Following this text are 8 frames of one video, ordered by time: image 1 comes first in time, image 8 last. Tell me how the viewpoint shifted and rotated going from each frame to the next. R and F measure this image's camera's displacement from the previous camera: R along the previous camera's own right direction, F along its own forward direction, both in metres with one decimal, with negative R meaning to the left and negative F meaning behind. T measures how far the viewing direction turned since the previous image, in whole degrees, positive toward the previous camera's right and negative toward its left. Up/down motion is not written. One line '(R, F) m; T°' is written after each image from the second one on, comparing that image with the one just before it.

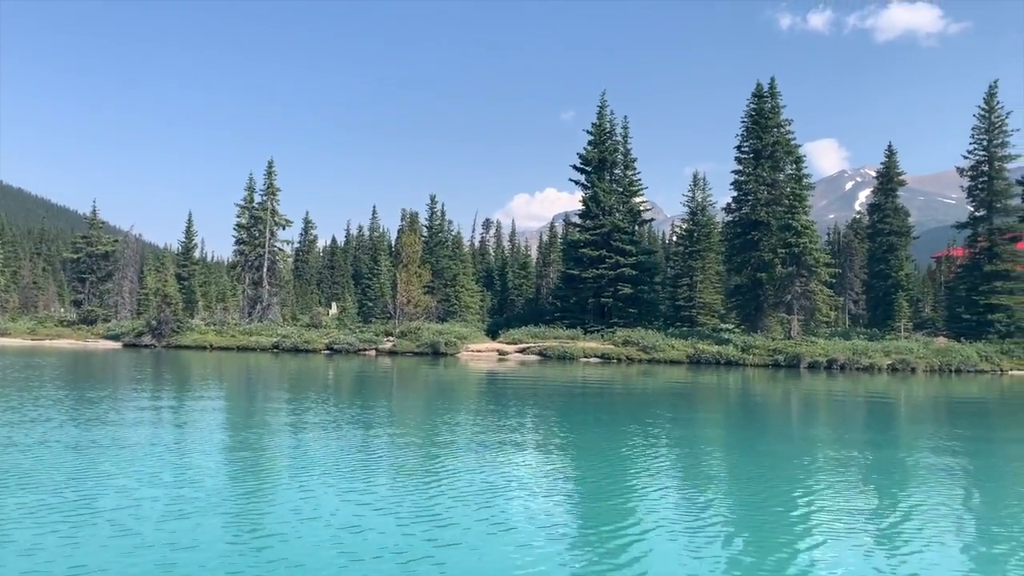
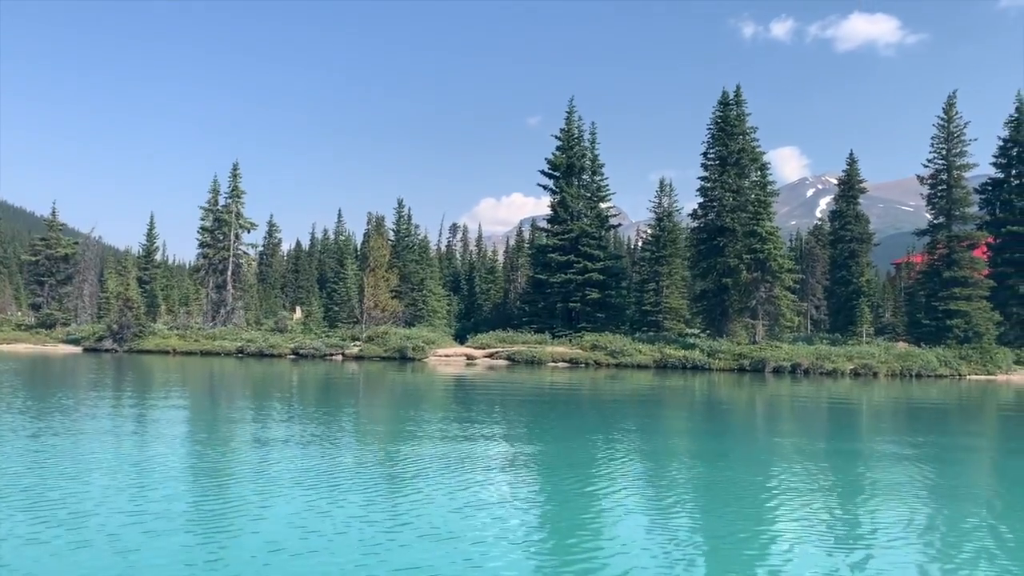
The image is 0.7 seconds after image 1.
(-0.2, +0.2) m; +2°
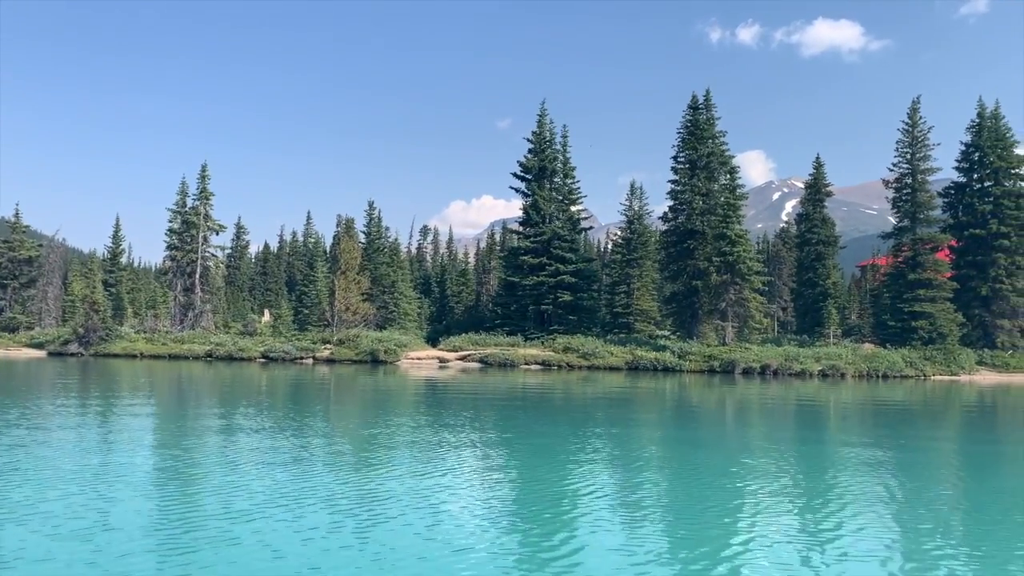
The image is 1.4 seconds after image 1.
(-0.2, +0.2) m; +2°
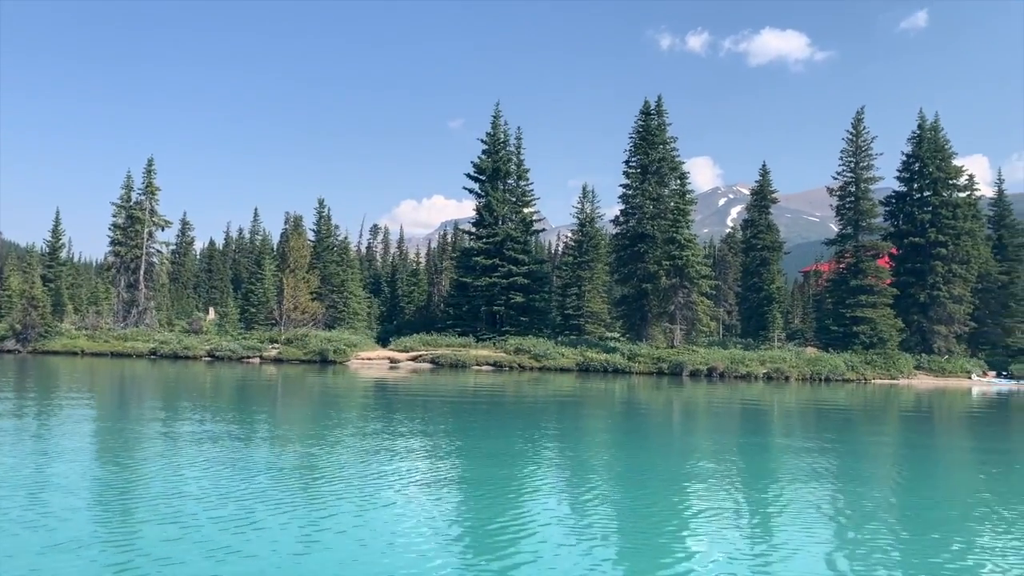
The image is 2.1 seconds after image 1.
(-0.4, +0.2) m; +4°
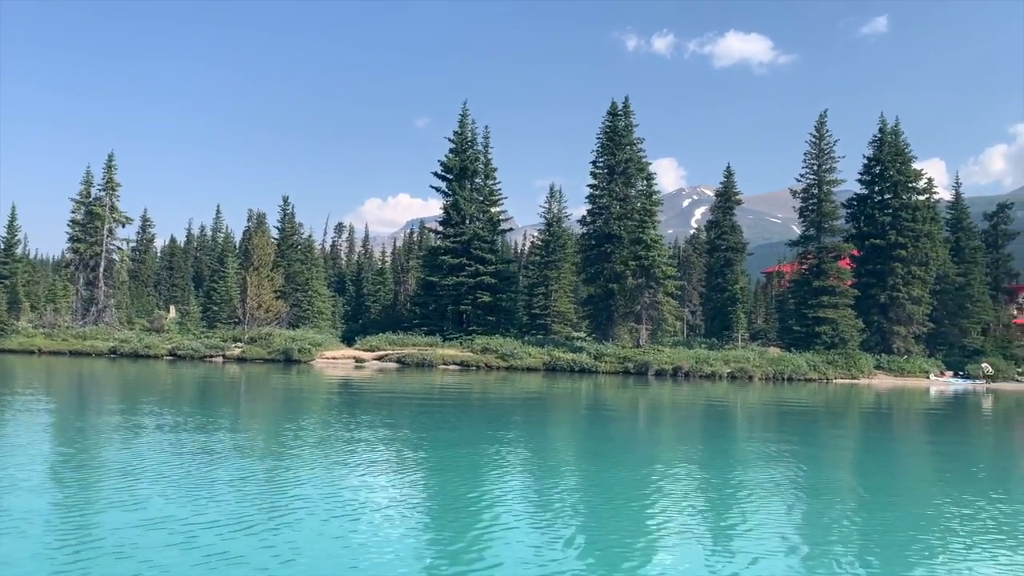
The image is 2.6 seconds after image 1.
(-0.3, +0.2) m; +3°
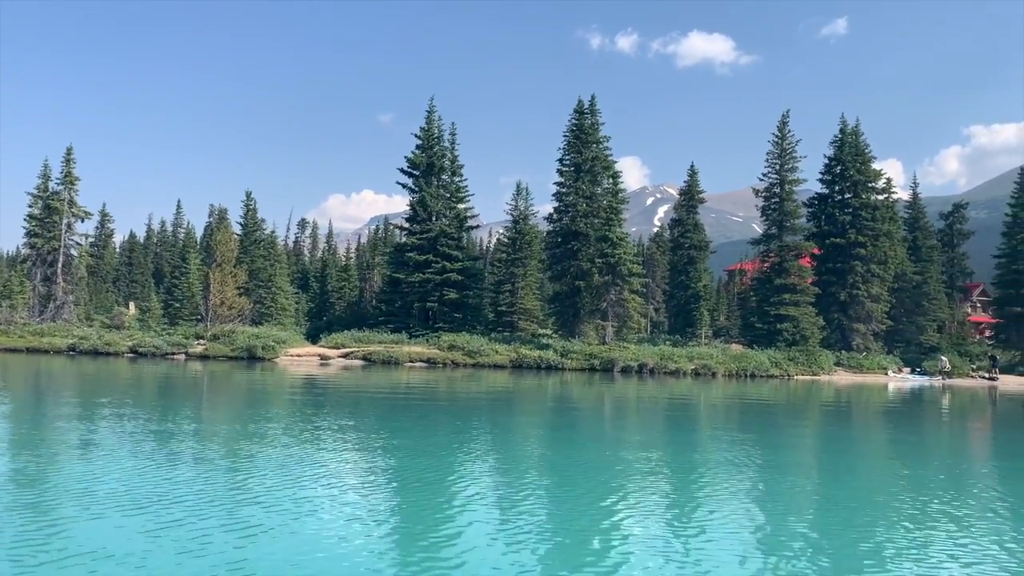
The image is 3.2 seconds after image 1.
(-0.3, -0.1) m; +3°
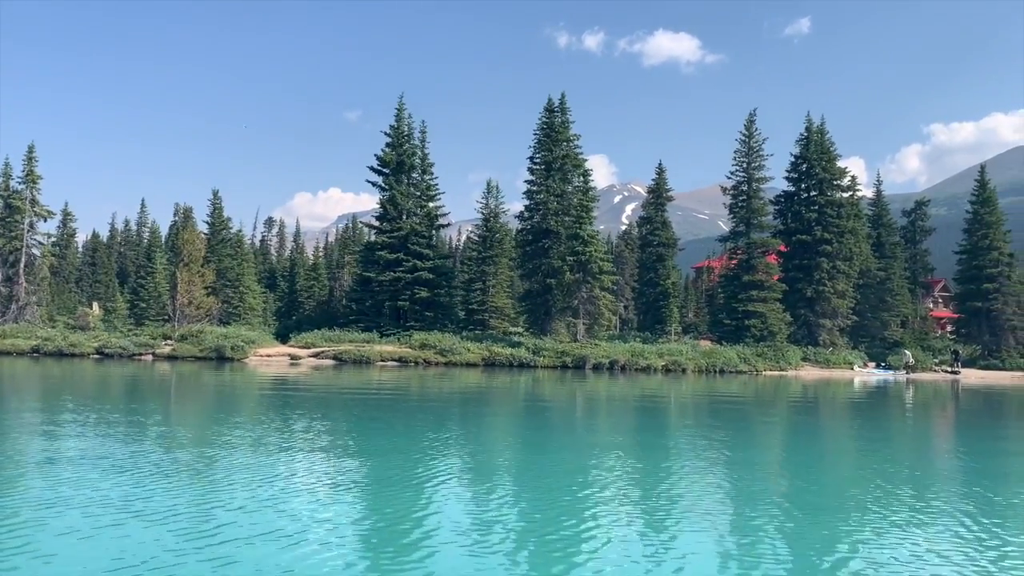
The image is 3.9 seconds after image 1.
(-0.4, -0.3) m; +2°
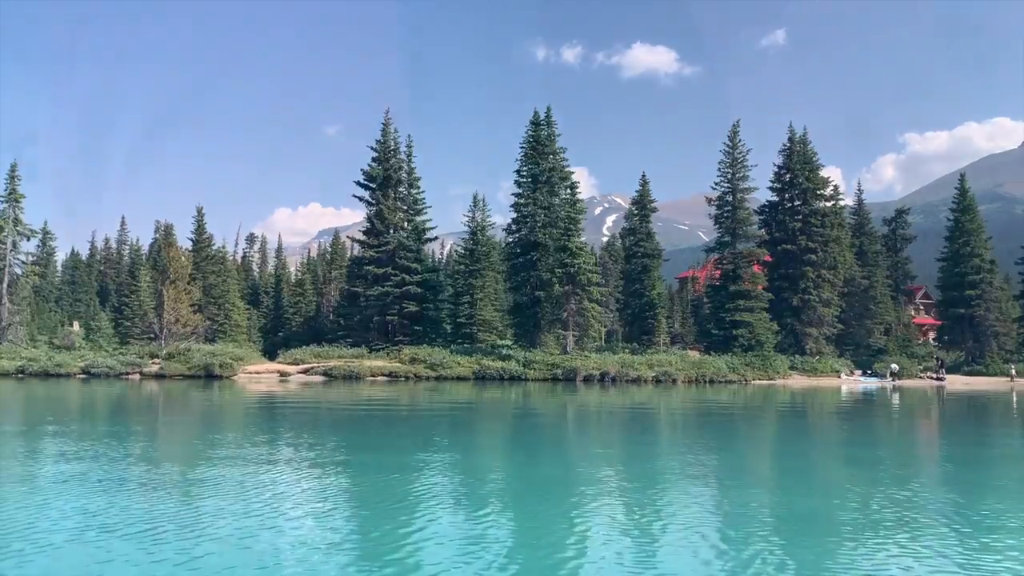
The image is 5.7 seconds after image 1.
(-0.1, -0.5) m; +1°
